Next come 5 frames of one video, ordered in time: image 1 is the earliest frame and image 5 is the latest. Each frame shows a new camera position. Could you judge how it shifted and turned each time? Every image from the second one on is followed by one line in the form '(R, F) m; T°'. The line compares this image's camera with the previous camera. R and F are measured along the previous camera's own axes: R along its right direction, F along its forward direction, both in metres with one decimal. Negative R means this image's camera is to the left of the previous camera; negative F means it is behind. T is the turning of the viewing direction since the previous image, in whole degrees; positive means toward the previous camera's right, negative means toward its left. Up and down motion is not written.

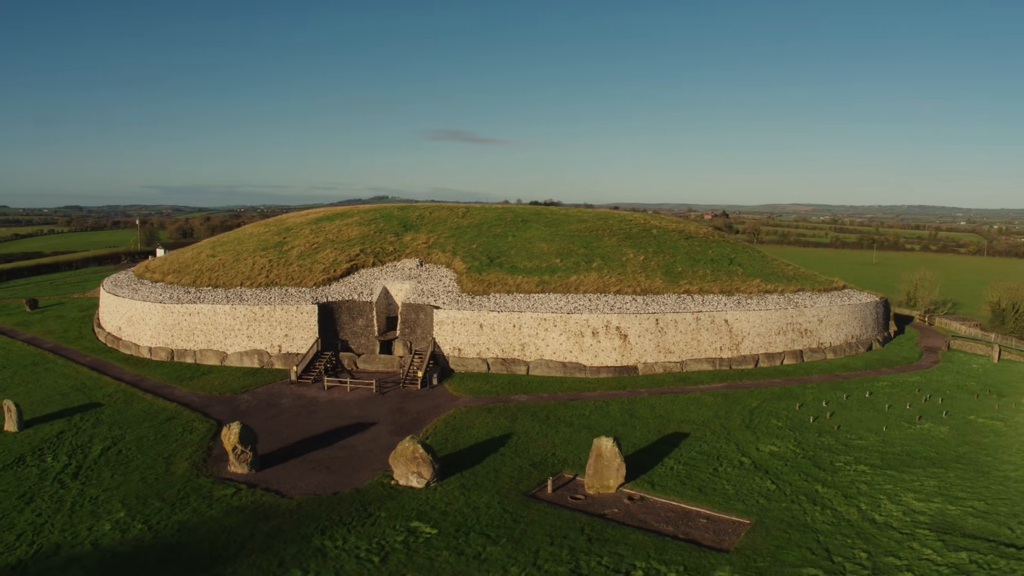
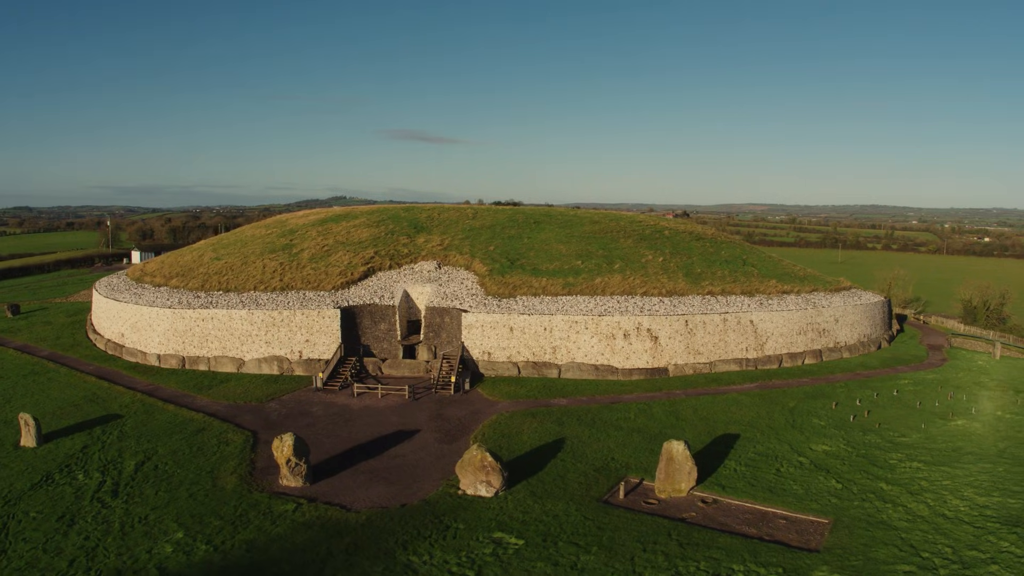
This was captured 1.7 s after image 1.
(-3.1, +0.3) m; +3°
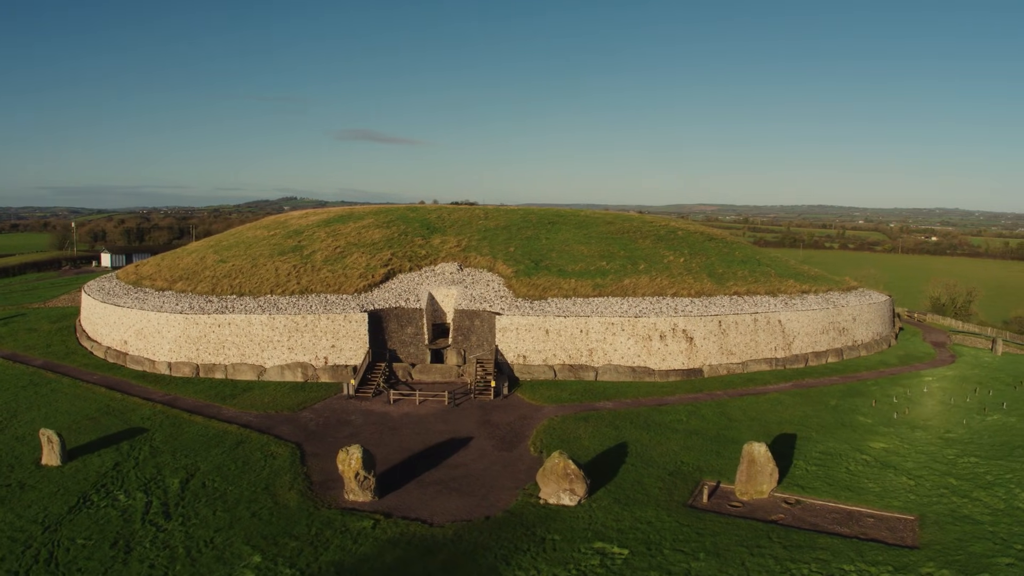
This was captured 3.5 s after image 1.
(-3.5, +0.6) m; +4°
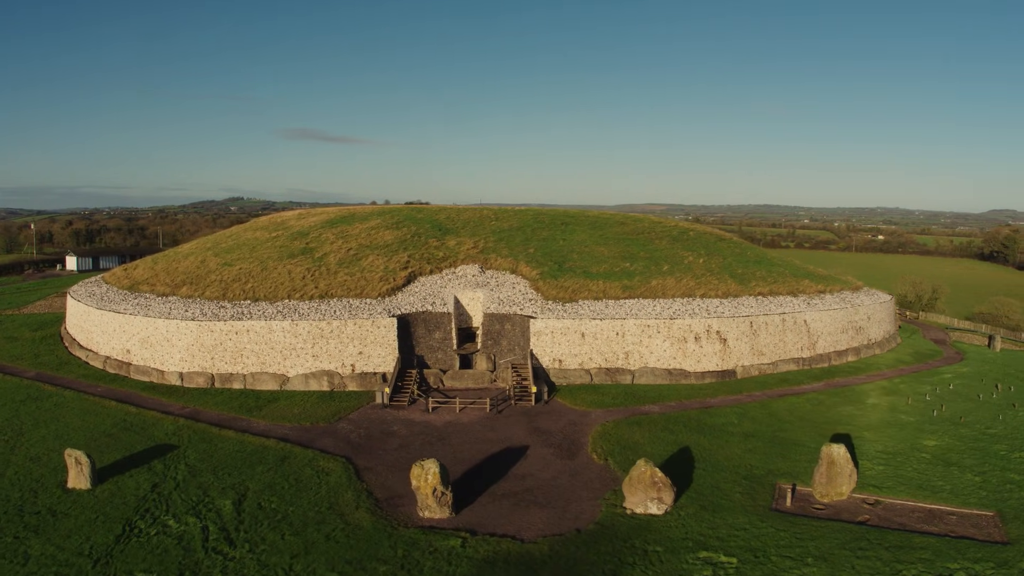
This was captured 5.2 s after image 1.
(-3.5, +0.8) m; +4°
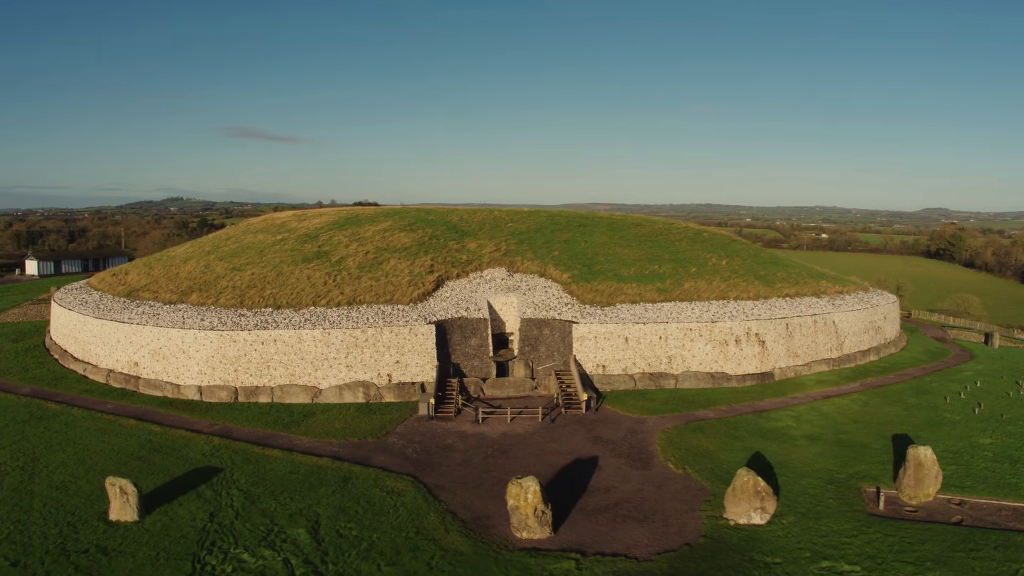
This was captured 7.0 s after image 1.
(-3.9, +1.0) m; +5°
